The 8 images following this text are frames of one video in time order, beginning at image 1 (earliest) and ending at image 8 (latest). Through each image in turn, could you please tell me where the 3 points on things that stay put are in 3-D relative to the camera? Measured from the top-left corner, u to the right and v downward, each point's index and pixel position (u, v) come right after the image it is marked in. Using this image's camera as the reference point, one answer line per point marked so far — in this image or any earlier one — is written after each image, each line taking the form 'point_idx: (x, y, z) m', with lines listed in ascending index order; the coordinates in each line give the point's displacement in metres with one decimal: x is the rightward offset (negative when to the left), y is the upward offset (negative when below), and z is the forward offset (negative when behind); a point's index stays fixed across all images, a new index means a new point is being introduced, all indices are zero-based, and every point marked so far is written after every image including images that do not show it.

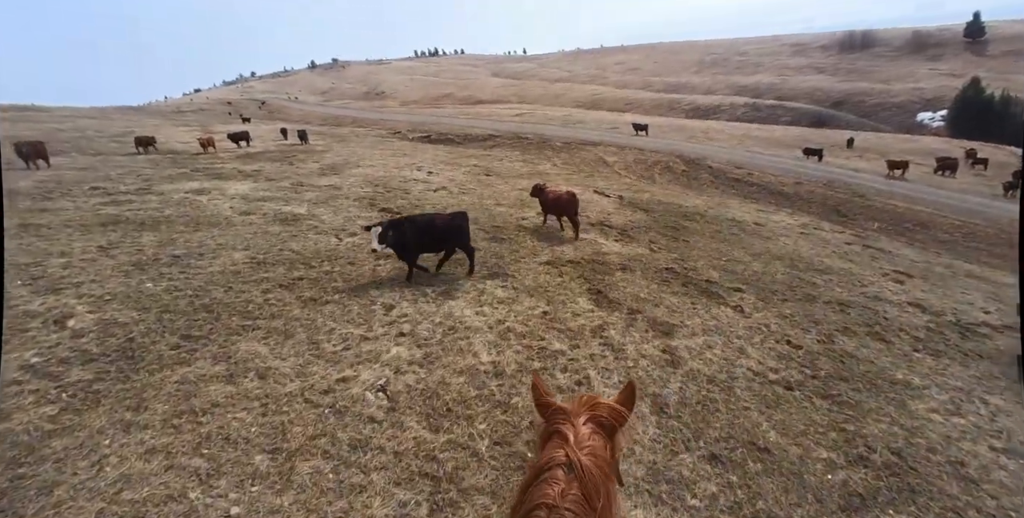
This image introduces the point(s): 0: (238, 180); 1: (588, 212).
0: (-12.1, +3.6, +19.0) m
1: (+3.0, +2.1, +16.7) m
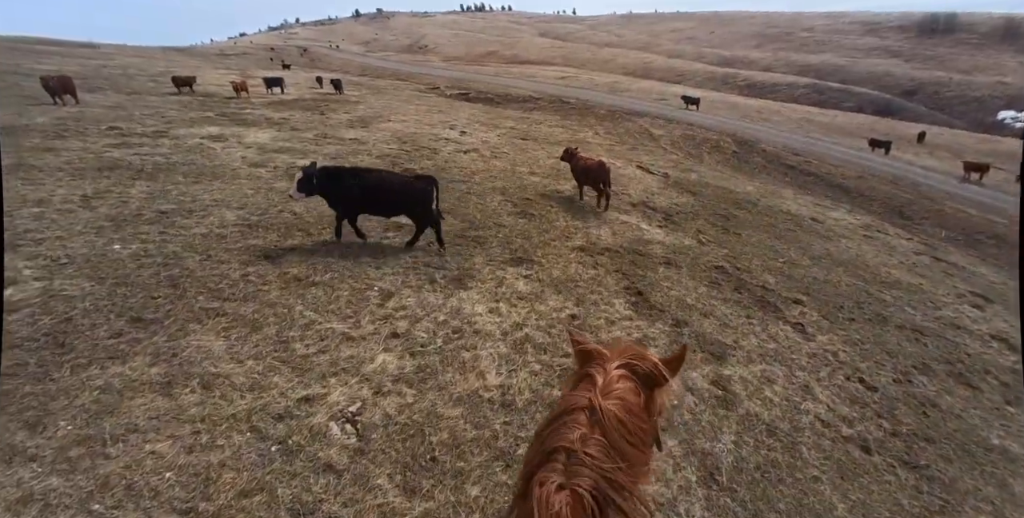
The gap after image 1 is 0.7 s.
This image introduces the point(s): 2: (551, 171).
0: (-10.5, +5.7, +18.1) m
1: (+4.2, +2.5, +15.0) m
2: (+1.7, +3.7, +16.0) m
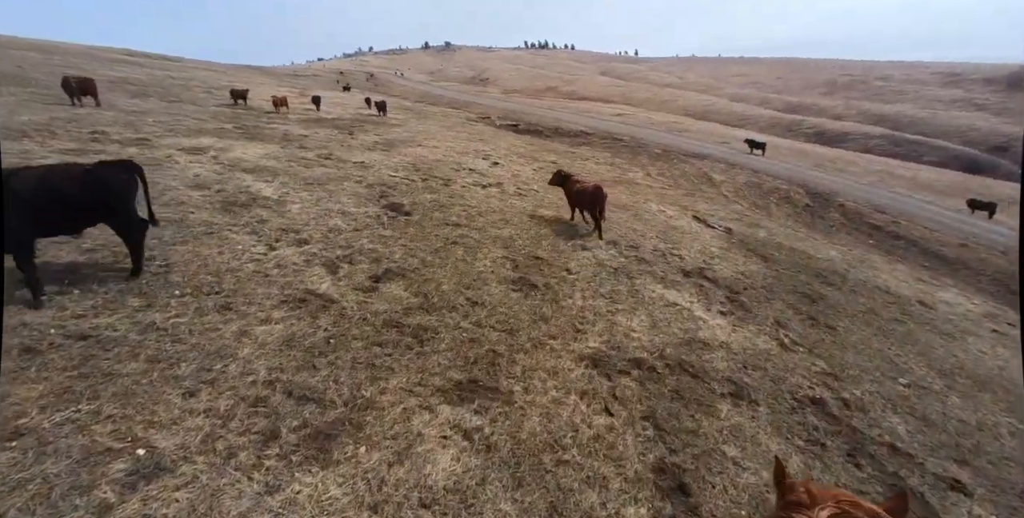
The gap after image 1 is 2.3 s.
0: (-9.3, +4.5, +16.4) m
1: (+4.6, +0.3, +11.6) m
2: (+2.3, +1.6, +12.9) m
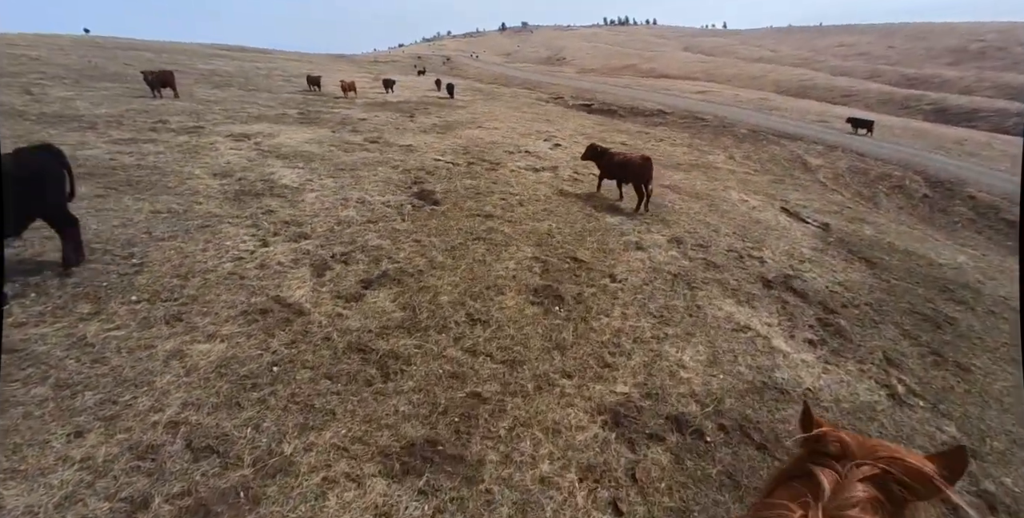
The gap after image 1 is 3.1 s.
0: (-7.3, +5.1, +16.3) m
1: (+5.6, +0.2, +9.5) m
2: (+3.6, +1.7, +11.1) m
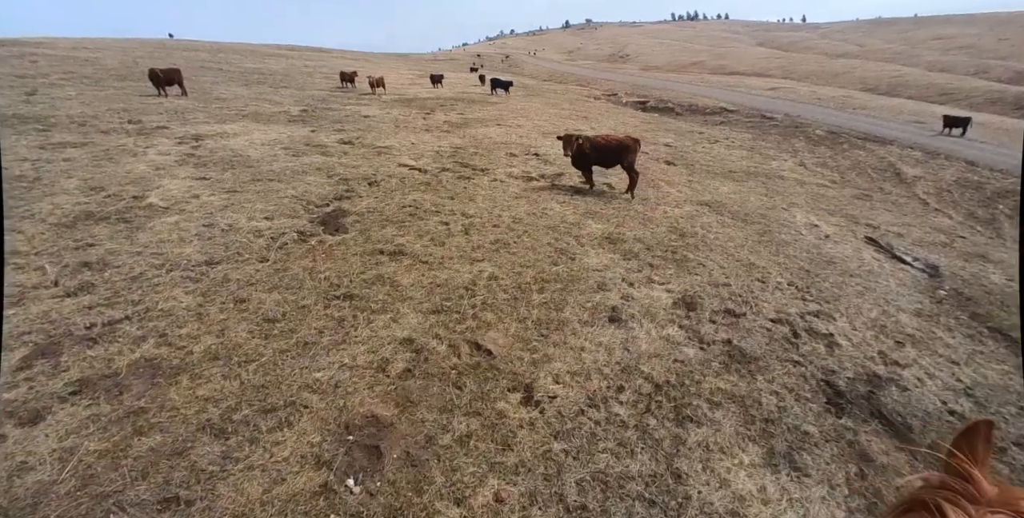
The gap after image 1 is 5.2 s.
0: (-7.1, +4.6, +14.6) m
1: (+4.5, -0.9, +6.1) m
2: (+2.8, +0.7, +8.0) m
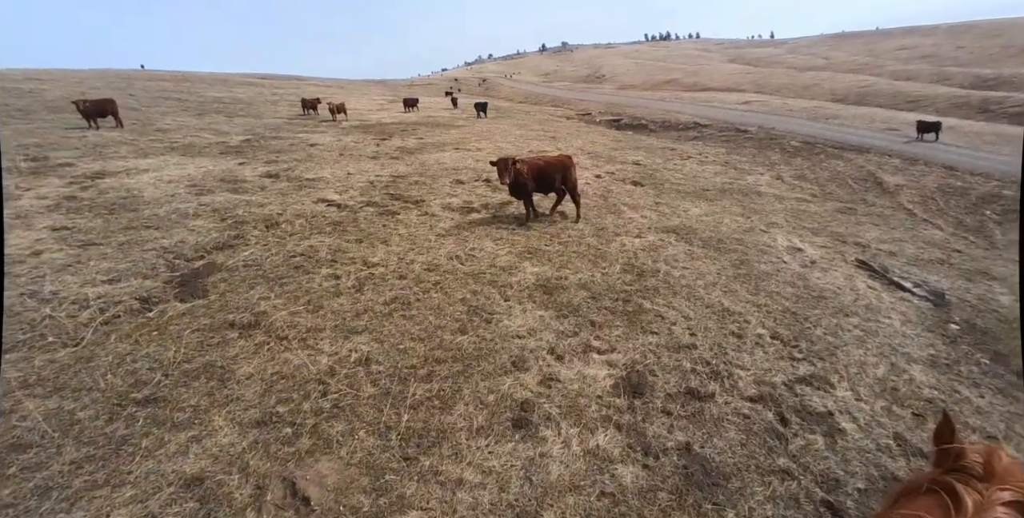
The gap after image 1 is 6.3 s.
0: (-8.6, +3.2, +13.3) m
1: (+3.5, -1.4, +4.8) m
2: (+1.6, 0.0, +6.8) m
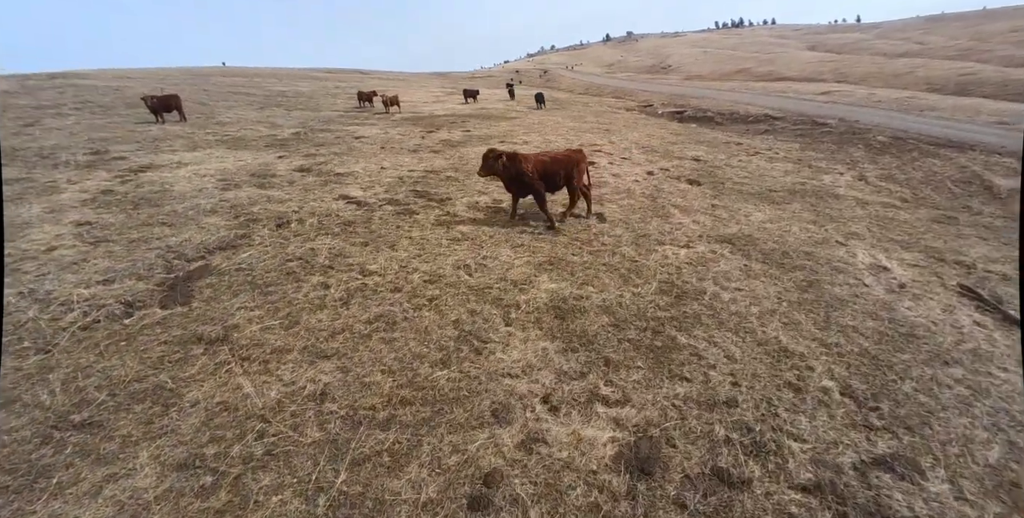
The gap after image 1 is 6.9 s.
0: (-7.2, +3.5, +13.5) m
1: (+3.4, -1.7, +3.7) m
2: (+1.9, -0.2, +5.8) m
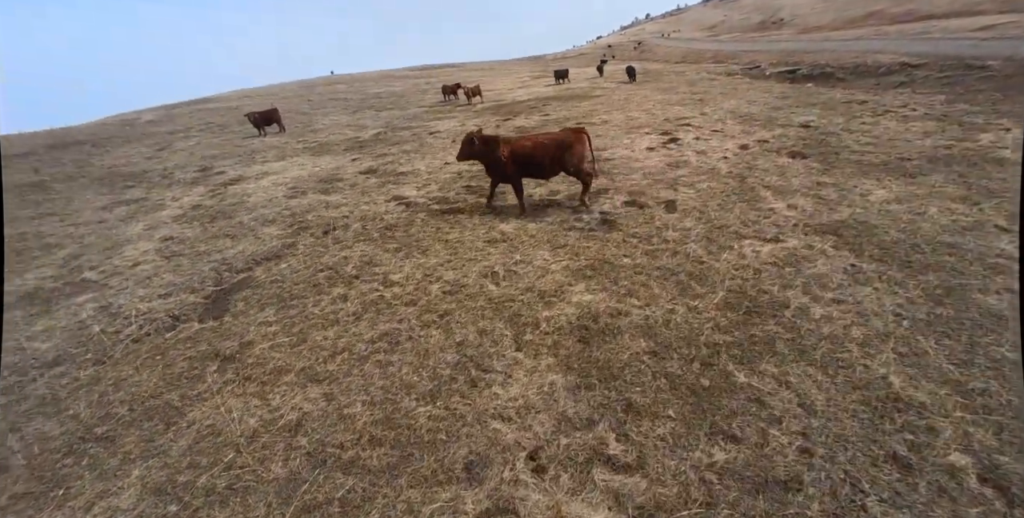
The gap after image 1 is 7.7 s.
0: (-4.9, +3.7, +14.2) m
1: (+3.3, -1.8, +2.4) m
2: (+2.3, -0.2, +4.8) m
